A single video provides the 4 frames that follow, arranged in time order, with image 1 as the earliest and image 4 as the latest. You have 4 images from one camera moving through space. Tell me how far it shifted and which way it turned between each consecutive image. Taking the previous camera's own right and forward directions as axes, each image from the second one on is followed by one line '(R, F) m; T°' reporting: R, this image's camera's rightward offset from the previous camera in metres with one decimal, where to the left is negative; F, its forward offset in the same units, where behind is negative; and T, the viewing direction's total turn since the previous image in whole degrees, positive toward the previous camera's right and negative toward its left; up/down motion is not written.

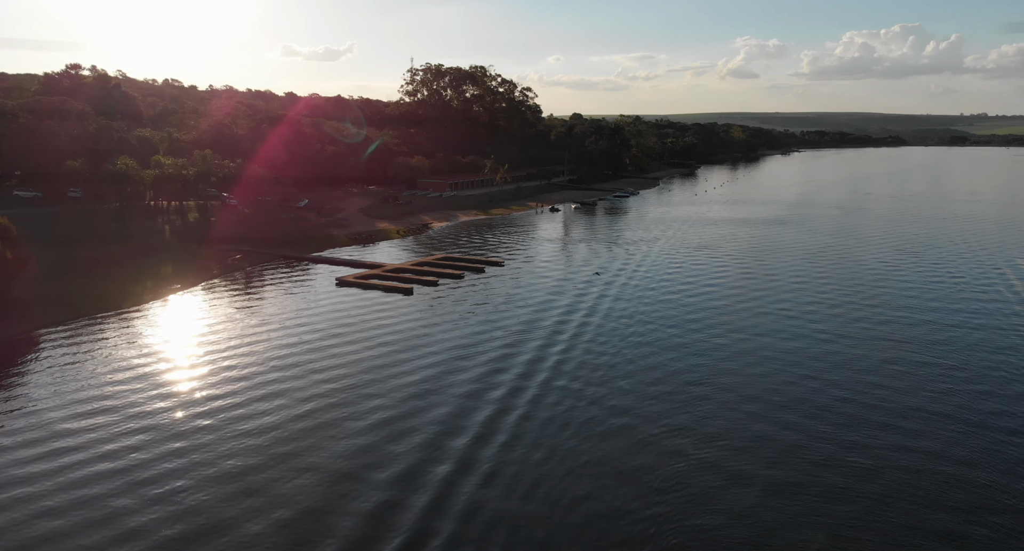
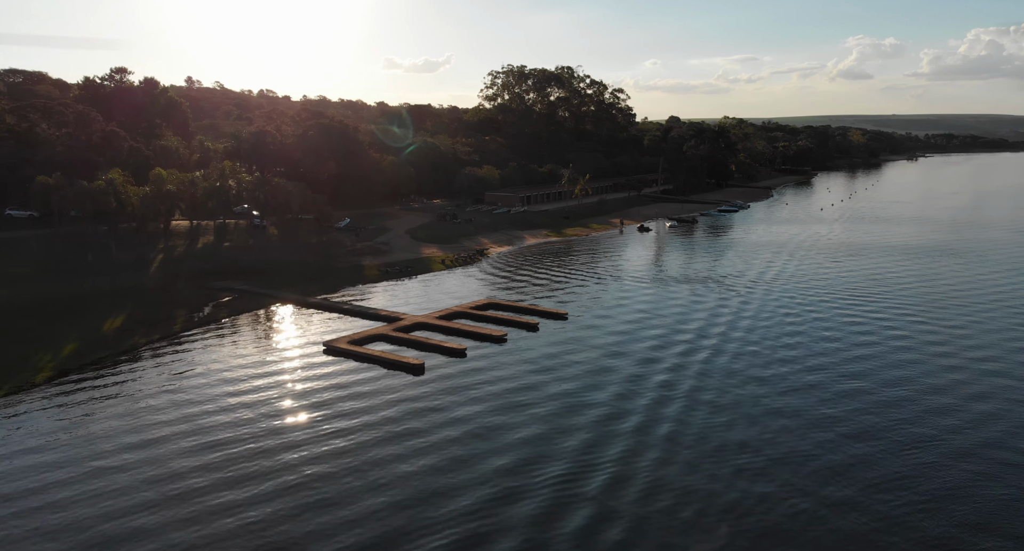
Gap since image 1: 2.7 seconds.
(+2.0, +20.4) m; -8°
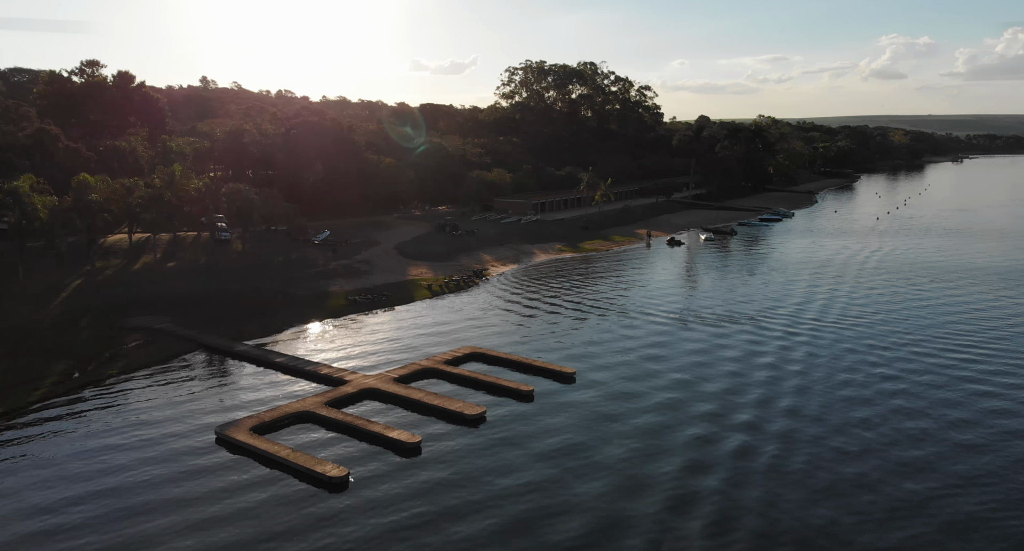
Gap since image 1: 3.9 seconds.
(+2.1, +14.4) m; -2°
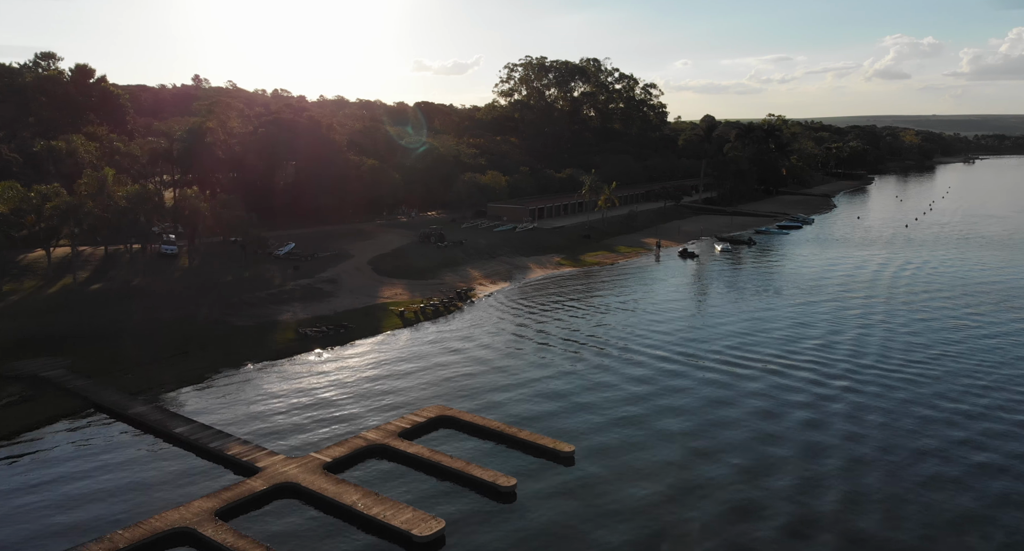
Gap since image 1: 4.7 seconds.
(+1.2, +10.2) m; 0°
